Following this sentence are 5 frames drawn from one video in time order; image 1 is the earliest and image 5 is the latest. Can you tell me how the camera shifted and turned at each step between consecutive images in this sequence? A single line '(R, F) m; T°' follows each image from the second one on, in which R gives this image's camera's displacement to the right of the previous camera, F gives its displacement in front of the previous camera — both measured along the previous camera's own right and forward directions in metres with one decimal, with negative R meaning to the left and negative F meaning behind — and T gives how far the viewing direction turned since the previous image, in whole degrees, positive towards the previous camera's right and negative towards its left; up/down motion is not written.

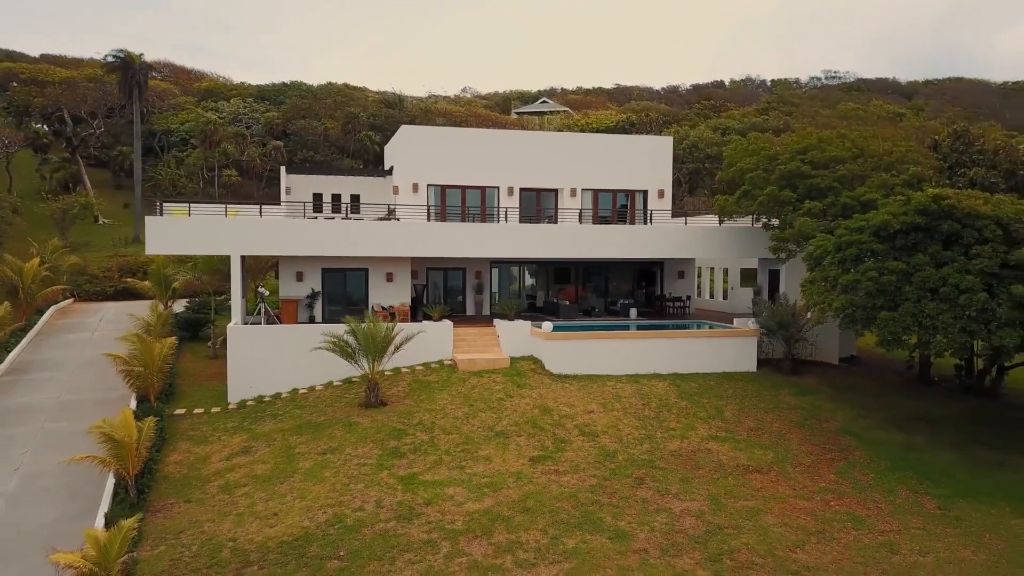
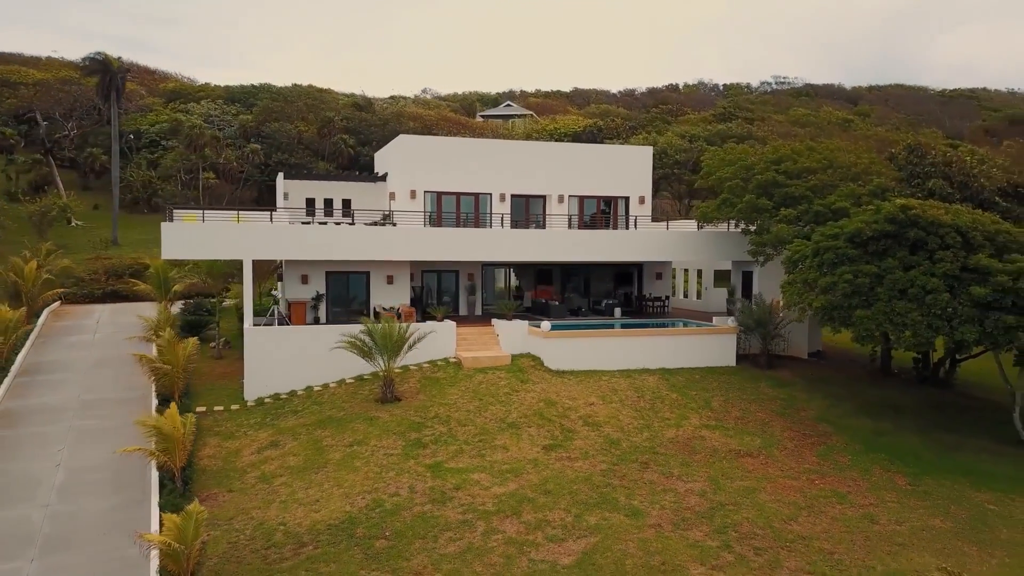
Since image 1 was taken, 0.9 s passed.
(-1.3, -1.1) m; +3°
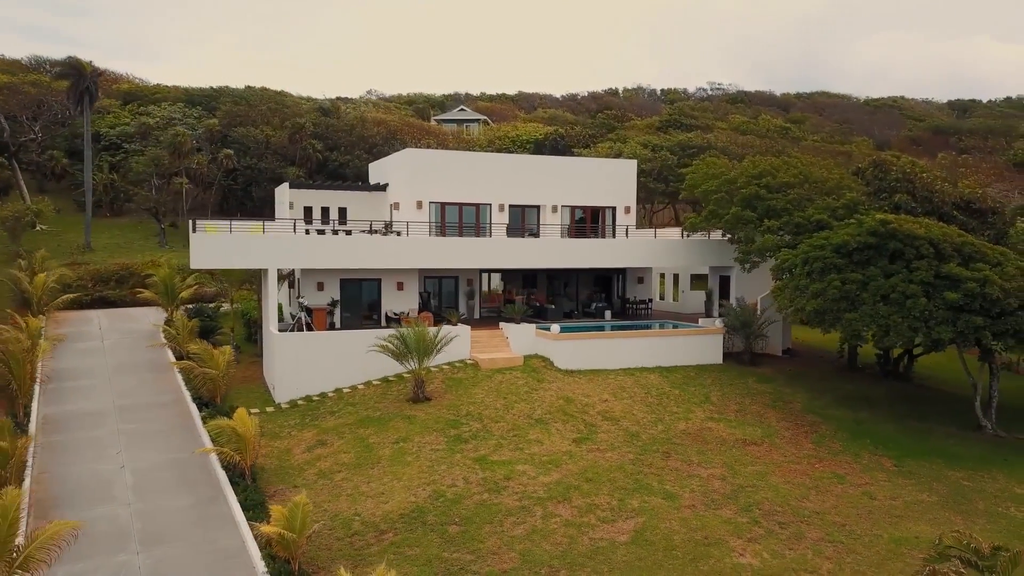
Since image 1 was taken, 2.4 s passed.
(-2.2, -1.2) m; +5°
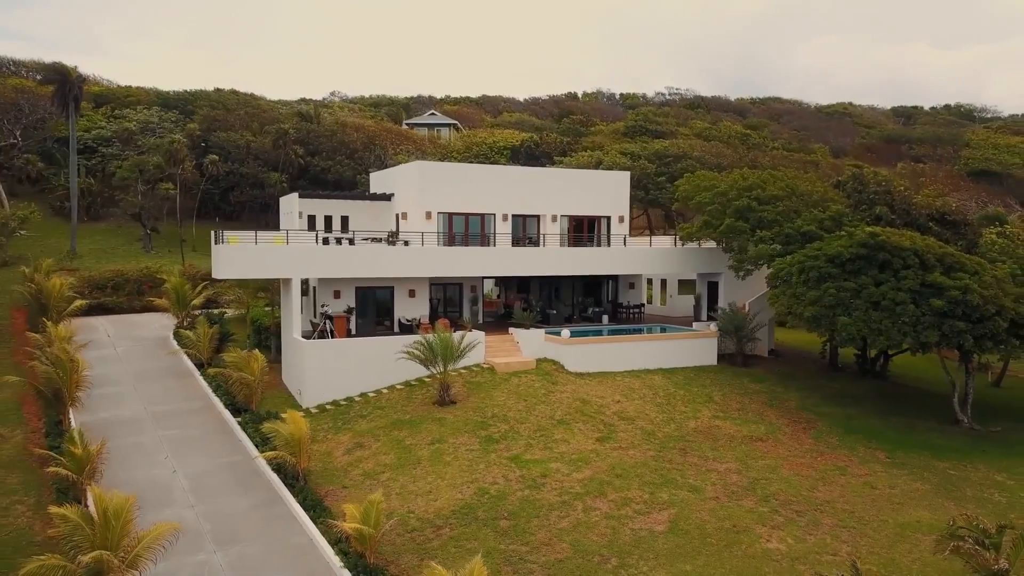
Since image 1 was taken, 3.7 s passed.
(-1.7, -0.9) m; +3°
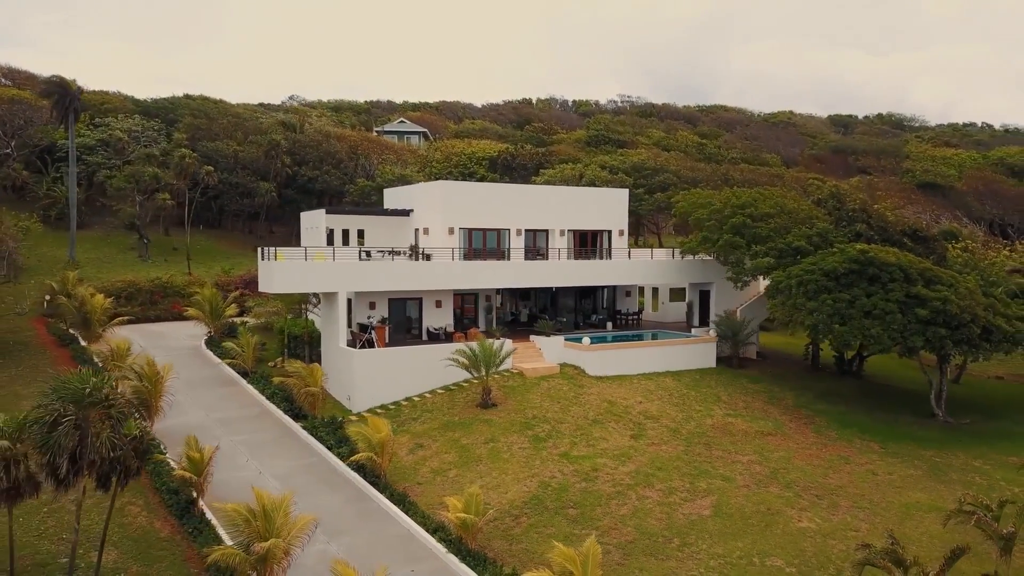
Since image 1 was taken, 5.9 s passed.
(-2.5, -1.6) m; +4°
